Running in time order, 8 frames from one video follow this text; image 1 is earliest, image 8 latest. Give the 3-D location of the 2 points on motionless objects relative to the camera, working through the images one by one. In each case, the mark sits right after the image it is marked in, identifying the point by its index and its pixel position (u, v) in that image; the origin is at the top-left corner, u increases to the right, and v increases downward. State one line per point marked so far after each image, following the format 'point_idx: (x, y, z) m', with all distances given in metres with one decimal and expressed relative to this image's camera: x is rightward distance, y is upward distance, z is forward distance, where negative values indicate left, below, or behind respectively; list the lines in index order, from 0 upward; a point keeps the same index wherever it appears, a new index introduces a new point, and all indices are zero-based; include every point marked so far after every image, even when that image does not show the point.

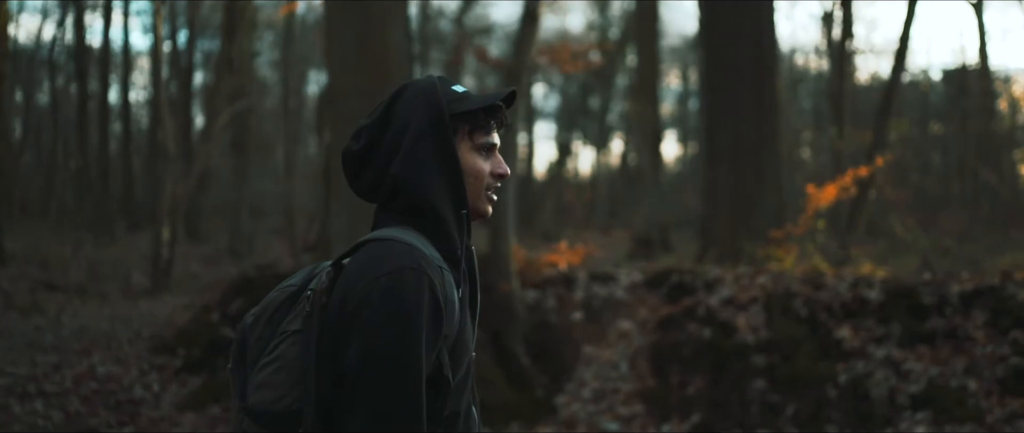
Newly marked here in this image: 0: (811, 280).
0: (+3.0, -0.7, +10.8) m
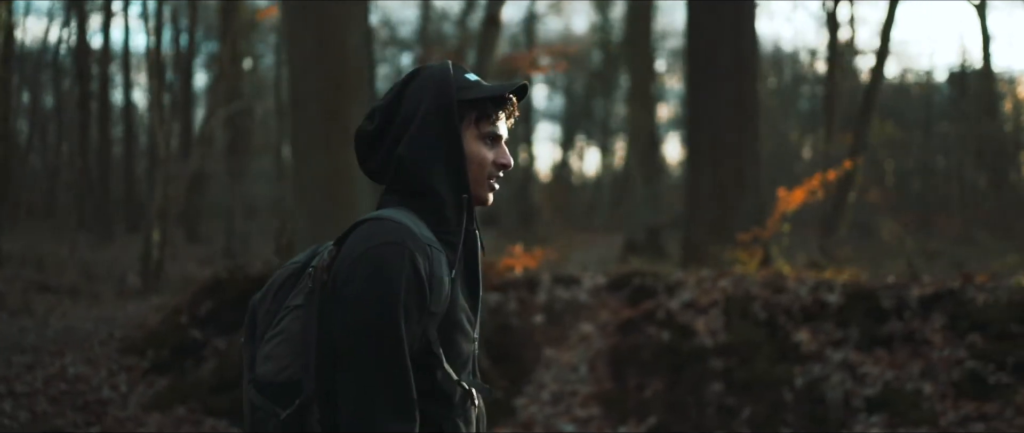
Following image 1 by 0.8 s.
0: (+2.6, -0.7, +10.8) m
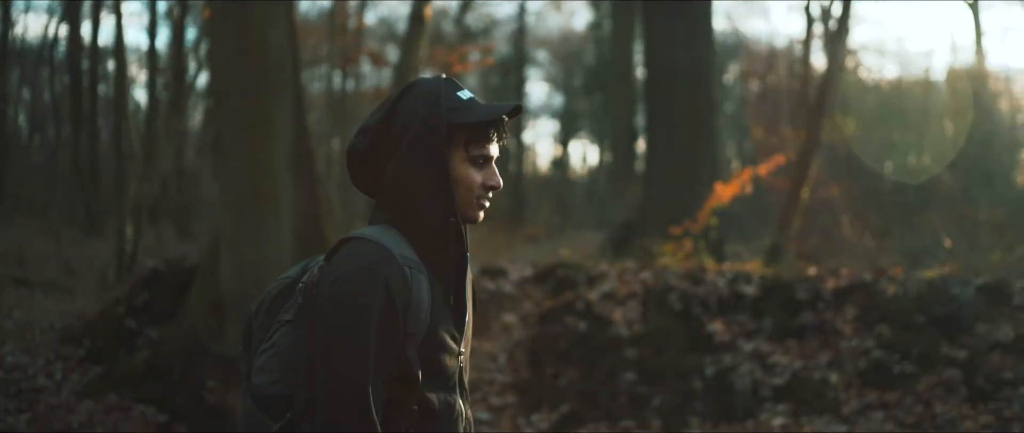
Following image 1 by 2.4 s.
0: (+1.8, -0.6, +11.0) m
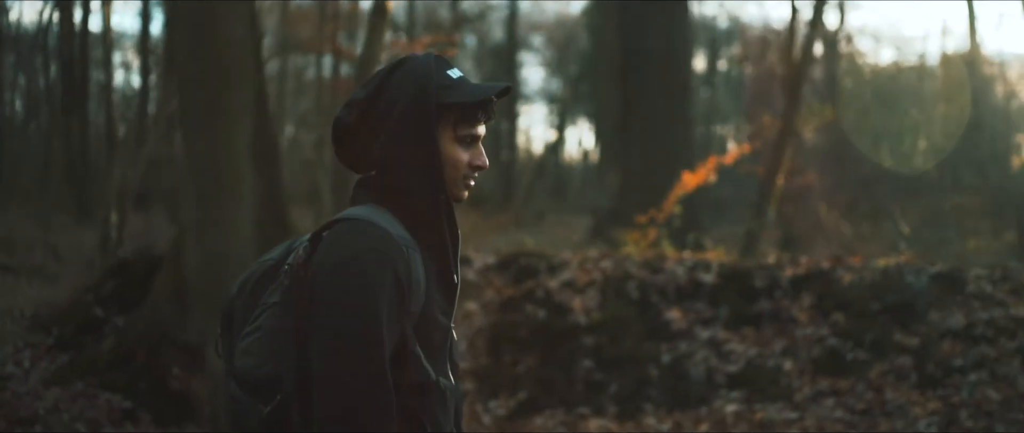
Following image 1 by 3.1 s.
0: (+1.4, -0.5, +11.2) m
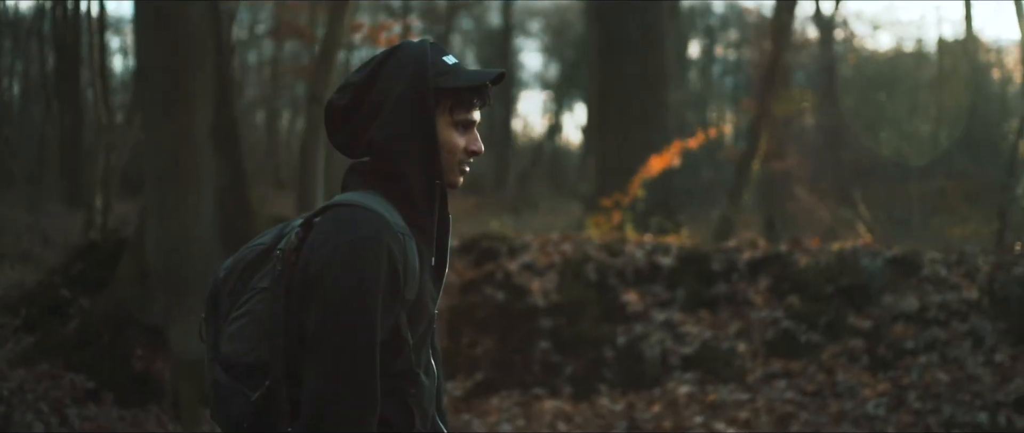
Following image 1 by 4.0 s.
0: (+1.0, -0.3, +11.2) m
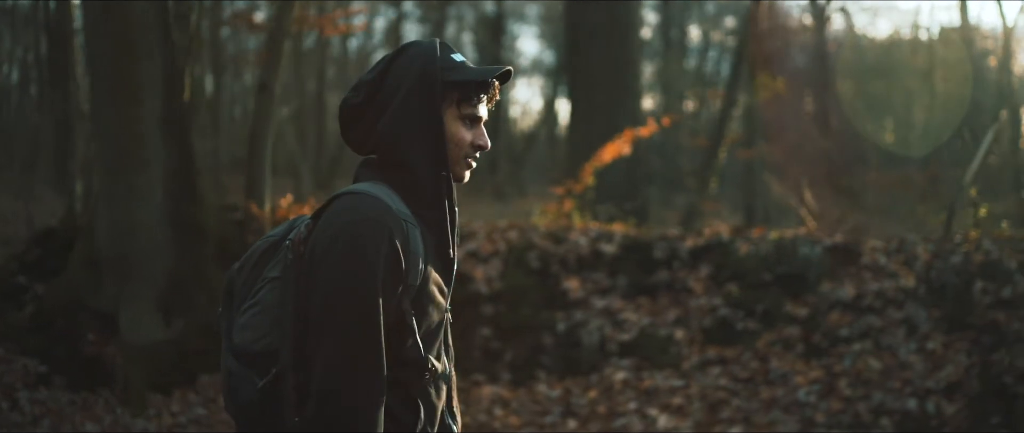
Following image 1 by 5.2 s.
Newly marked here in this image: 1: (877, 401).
0: (+0.5, -0.2, +11.3) m
1: (+3.1, -1.5, +8.9) m
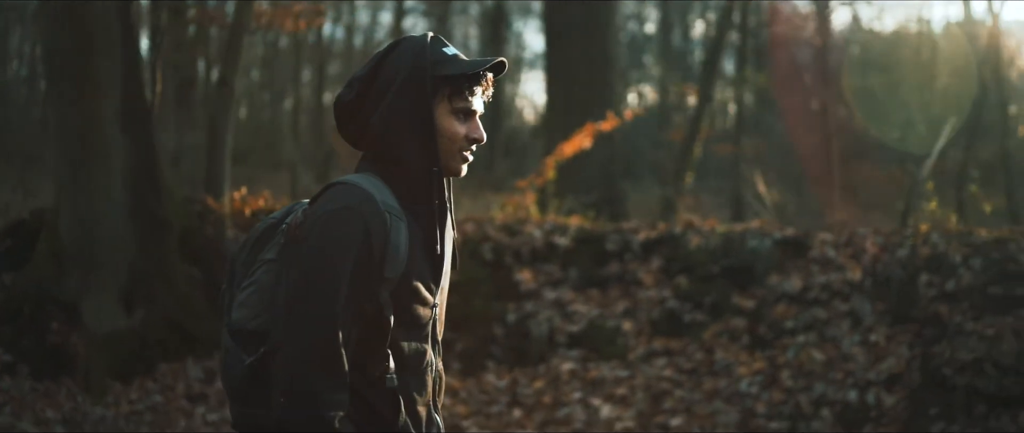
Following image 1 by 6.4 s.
0: (0.0, -0.1, +11.5) m
1: (+2.6, -1.5, +9.0) m
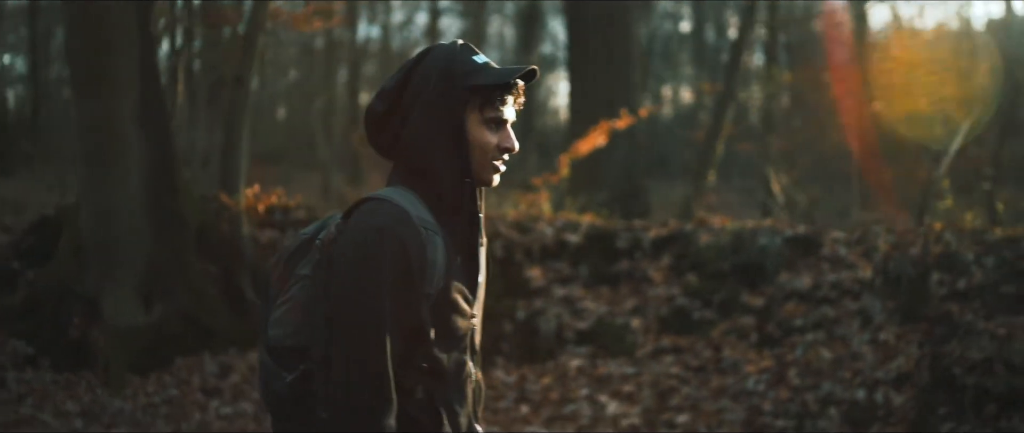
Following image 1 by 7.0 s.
0: (+0.2, -0.1, +11.5) m
1: (+2.6, -1.5, +8.9) m
